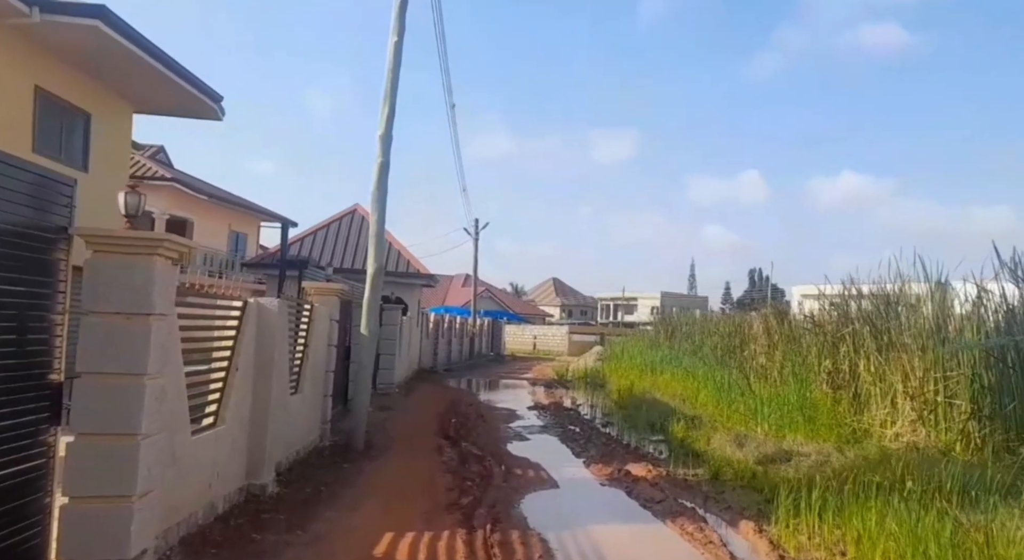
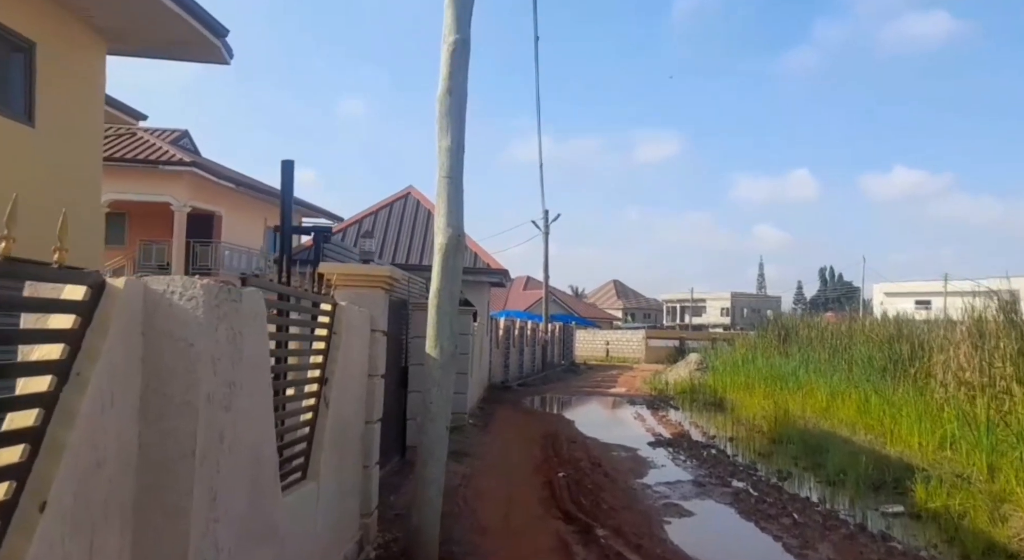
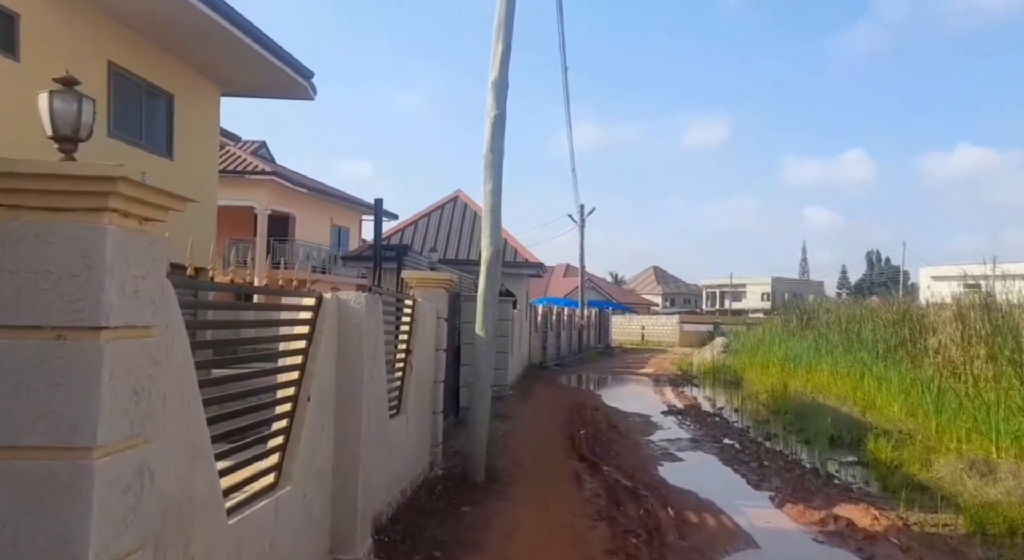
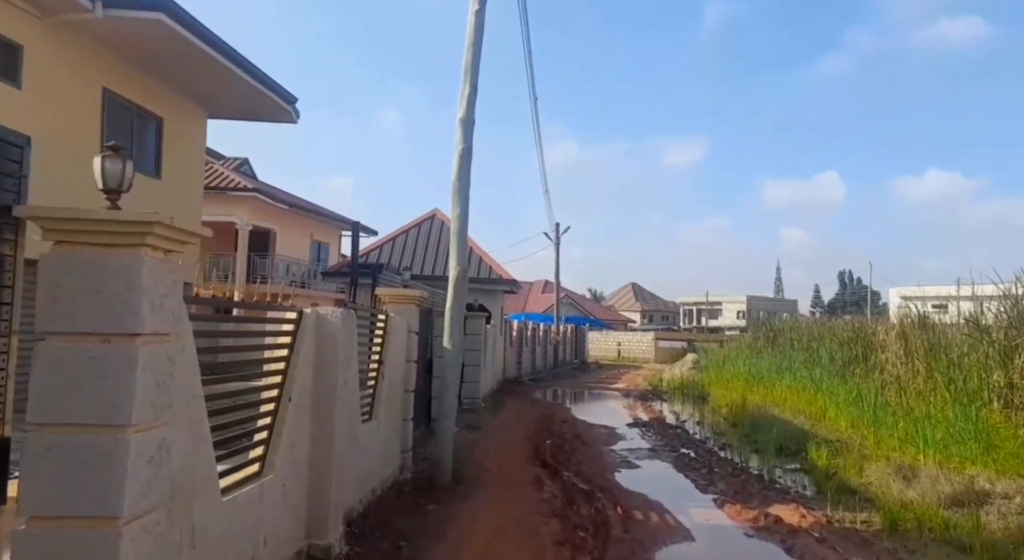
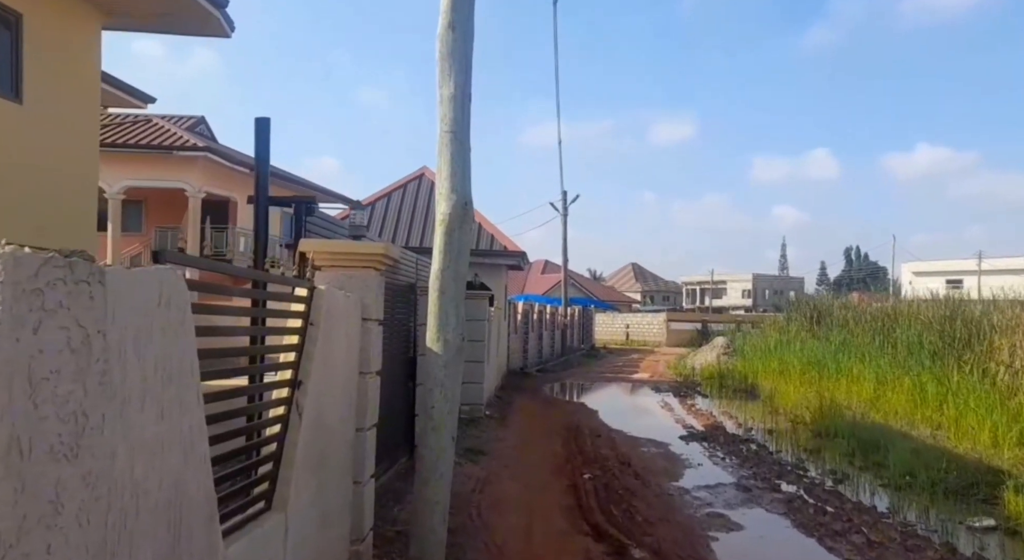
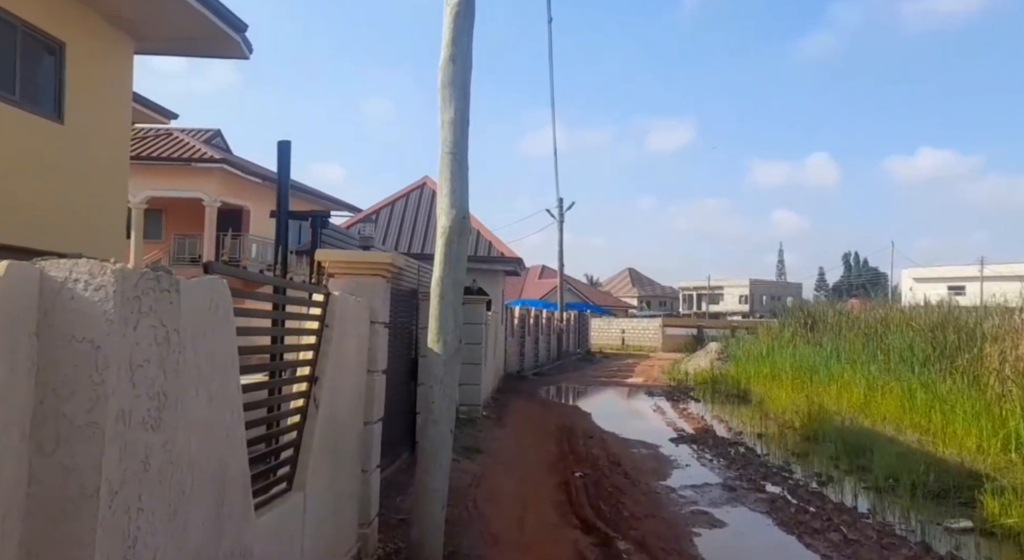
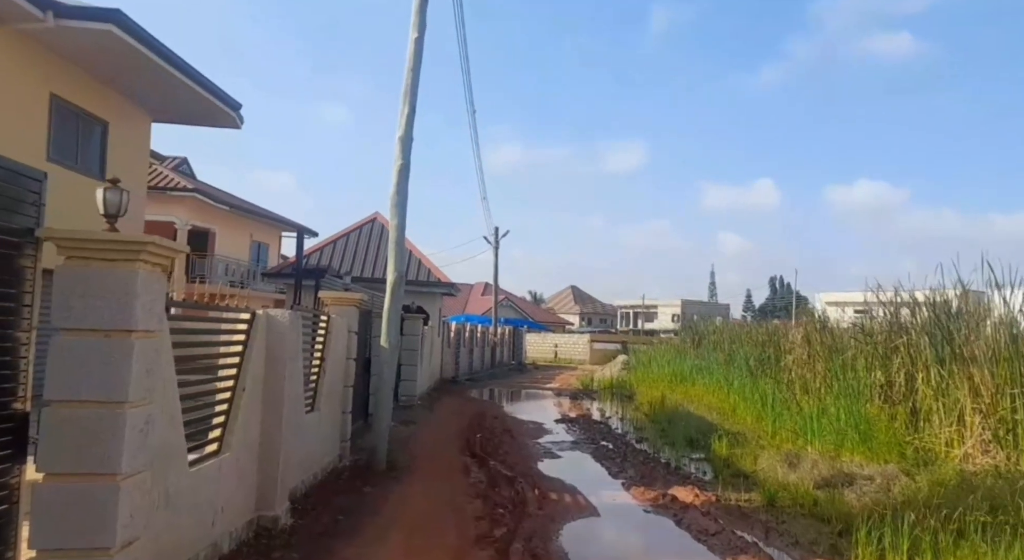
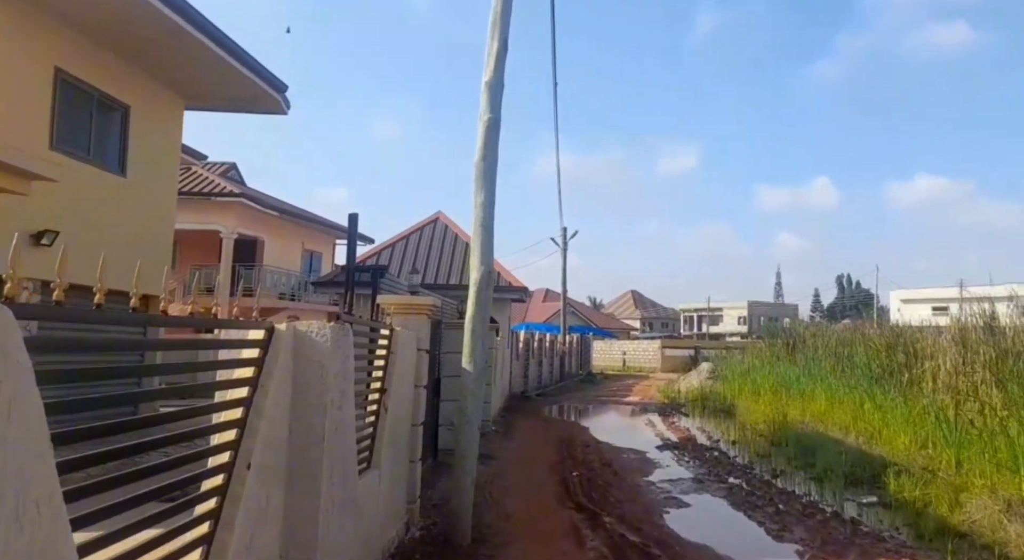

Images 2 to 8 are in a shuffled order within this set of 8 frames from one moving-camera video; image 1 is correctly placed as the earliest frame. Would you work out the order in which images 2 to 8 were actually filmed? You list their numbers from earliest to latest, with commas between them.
7, 4, 3, 8, 2, 6, 5
